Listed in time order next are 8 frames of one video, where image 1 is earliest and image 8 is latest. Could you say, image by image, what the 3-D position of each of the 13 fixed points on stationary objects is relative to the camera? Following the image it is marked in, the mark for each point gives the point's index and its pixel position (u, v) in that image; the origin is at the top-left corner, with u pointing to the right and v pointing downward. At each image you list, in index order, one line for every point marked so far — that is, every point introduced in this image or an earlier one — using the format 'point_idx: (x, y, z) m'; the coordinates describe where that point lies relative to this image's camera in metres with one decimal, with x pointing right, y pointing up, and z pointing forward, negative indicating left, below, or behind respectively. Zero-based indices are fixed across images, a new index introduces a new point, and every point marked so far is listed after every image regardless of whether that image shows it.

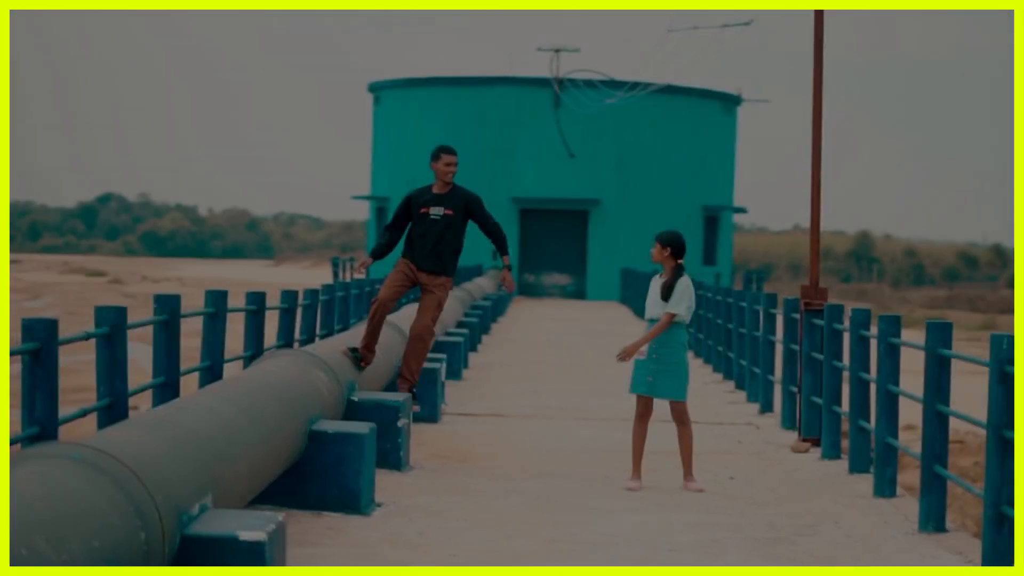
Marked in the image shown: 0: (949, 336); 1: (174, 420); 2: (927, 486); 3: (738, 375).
0: (+2.3, -0.3, +7.3) m
1: (-1.4, -0.5, +5.5) m
2: (+2.2, -1.0, +7.2) m
3: (+2.6, -1.0, +15.4) m
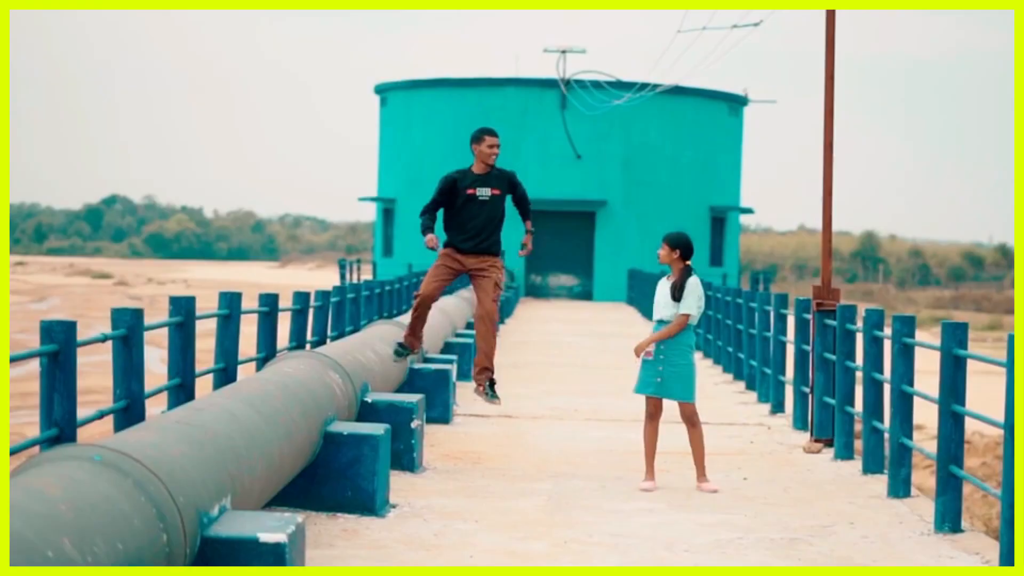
0: (+2.4, -0.3, +7.2) m
1: (-1.3, -0.5, +5.5) m
2: (+2.3, -1.1, +7.2) m
3: (+2.7, -1.0, +15.4) m
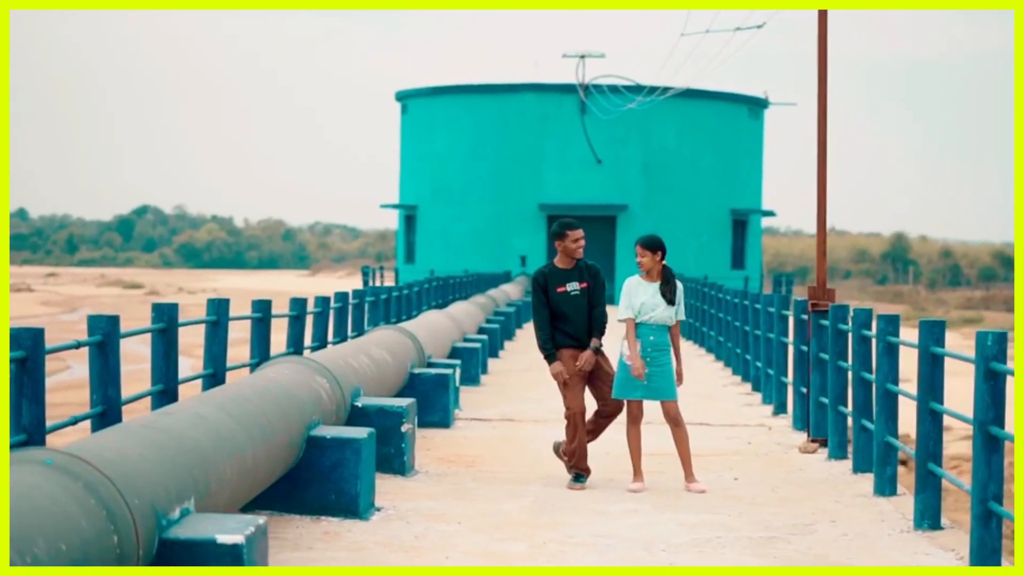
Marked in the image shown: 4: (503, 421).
0: (+2.3, -0.2, +7.2) m
1: (-1.5, -0.6, +5.6) m
2: (+2.2, -1.0, +7.2) m
3: (+2.8, -1.0, +15.4) m
4: (-0.1, -1.2, +12.4) m
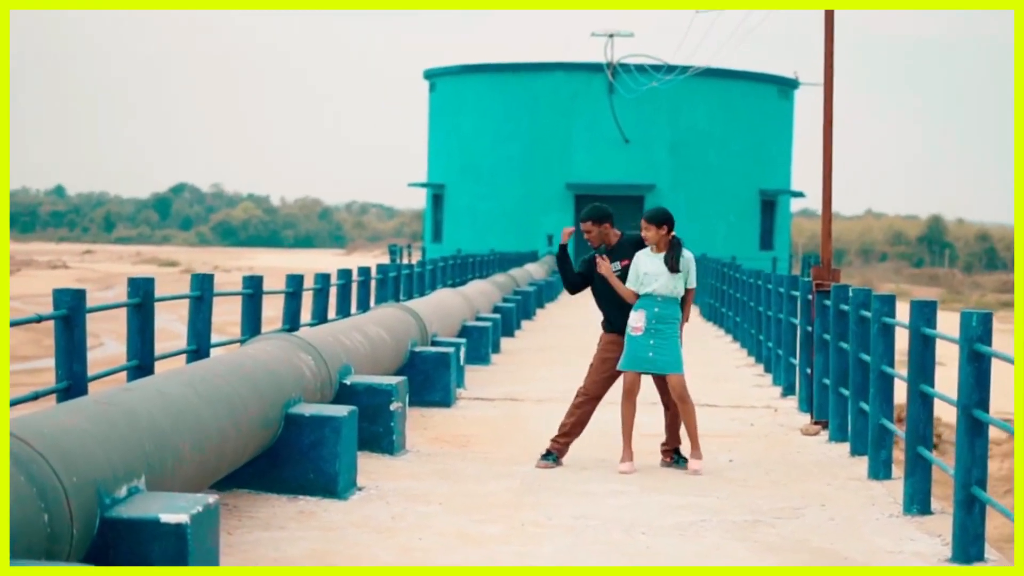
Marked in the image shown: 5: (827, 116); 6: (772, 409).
0: (+2.2, -0.1, +7.0) m
1: (-1.6, -0.5, +5.5) m
2: (+2.1, -0.9, +7.0) m
3: (+2.9, -0.8, +15.2) m
4: (-0.1, -1.0, +12.3) m
5: (+2.5, +1.4, +10.8) m
6: (+2.3, -1.1, +11.9) m
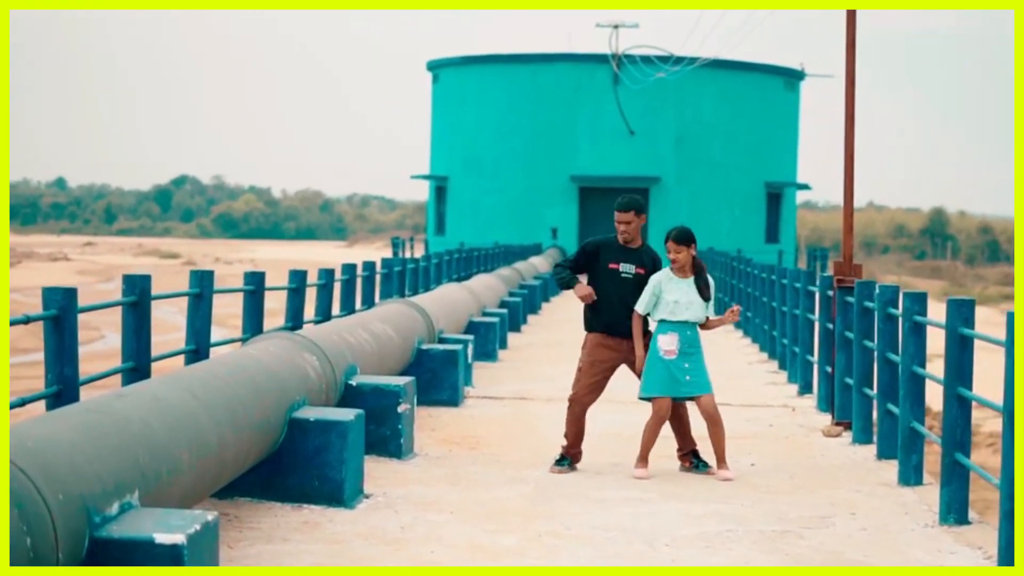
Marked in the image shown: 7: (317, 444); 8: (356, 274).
0: (+2.3, -0.1, +6.7) m
1: (-1.5, -0.5, +5.1) m
2: (+2.1, -0.9, +6.7) m
3: (+2.9, -0.7, +14.8) m
4: (0.0, -1.0, +12.0) m
5: (+2.6, +1.4, +10.4) m
6: (+2.4, -1.0, +11.6) m
7: (-1.0, -0.8, +7.1) m
8: (-1.5, +0.1, +13.1) m
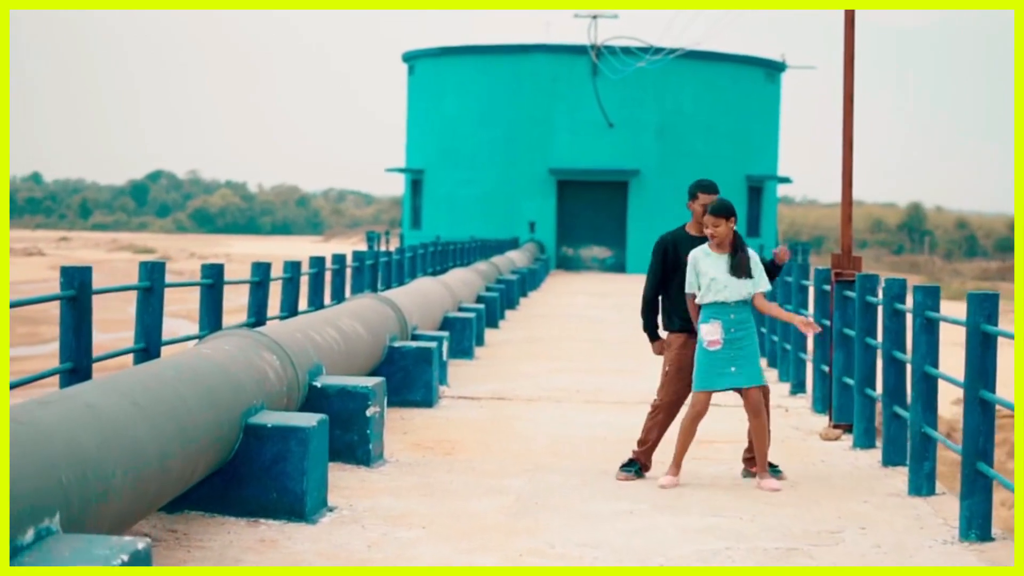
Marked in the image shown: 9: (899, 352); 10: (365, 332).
0: (+2.2, -0.1, +6.1) m
1: (-1.6, -0.4, +4.5) m
2: (+2.0, -0.9, +6.1) m
3: (+2.7, -0.7, +14.2) m
4: (-0.2, -0.9, +11.3) m
5: (+2.4, +1.4, +9.8) m
6: (+2.2, -1.0, +11.0) m
7: (-1.1, -0.8, +6.5) m
8: (-1.7, +0.2, +12.5) m
9: (+2.2, -0.4, +7.8) m
10: (-1.1, -0.3, +9.7) m
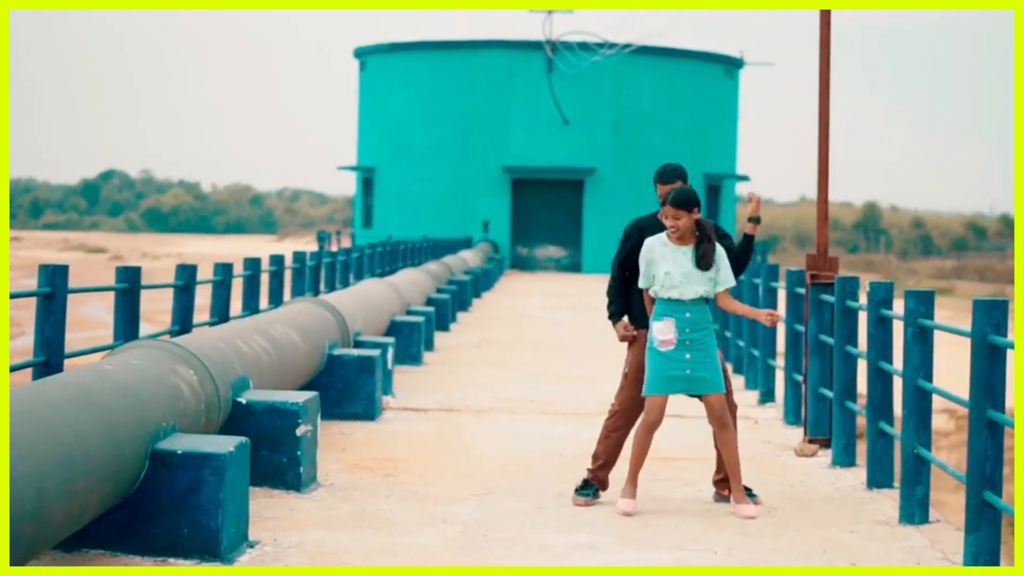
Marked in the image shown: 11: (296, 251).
0: (+1.9, -0.1, +5.4) m
1: (-1.8, -0.5, +3.6) m
2: (+1.8, -0.9, +5.4) m
3: (+2.2, -0.7, +13.5) m
4: (-0.5, -1.0, +10.5) m
5: (+2.1, +1.4, +9.1) m
6: (+1.8, -1.0, +10.3) m
7: (-1.4, -0.8, +5.6) m
8: (-2.1, +0.2, +11.6) m
9: (+2.0, -0.4, +7.1) m
10: (-1.4, -0.3, +8.9) m
11: (-2.2, +0.4, +14.2) m
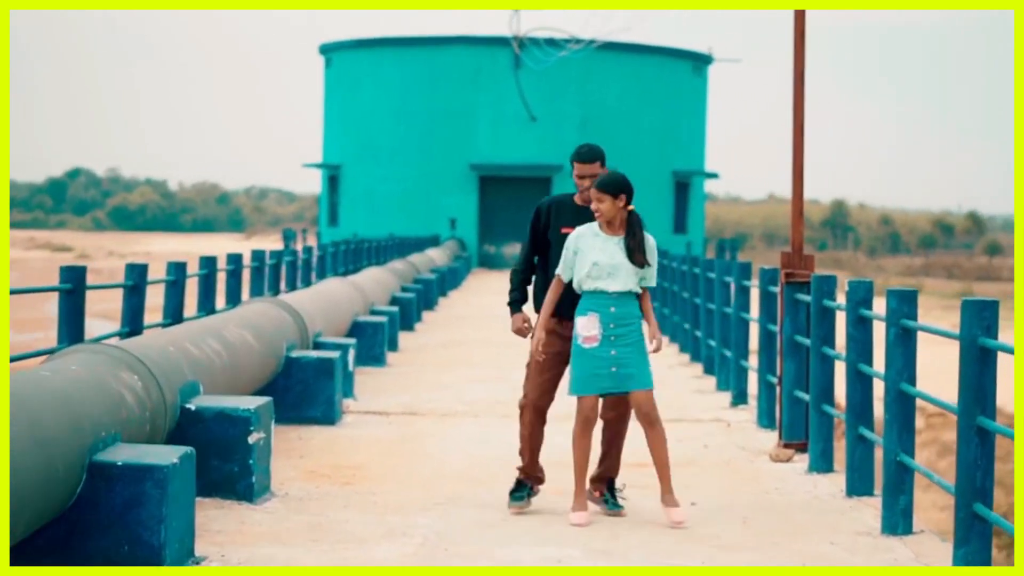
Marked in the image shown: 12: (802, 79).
0: (+1.8, -0.1, +5.1) m
1: (-1.9, -0.5, +3.3) m
2: (+1.7, -0.9, +5.1) m
3: (+1.9, -0.7, +13.2) m
4: (-0.8, -0.9, +10.2) m
5: (+1.9, +1.4, +8.8) m
6: (+1.6, -1.0, +10.0) m
7: (-1.5, -0.8, +5.3) m
8: (-2.4, +0.2, +11.2) m
9: (+1.8, -0.4, +6.8) m
10: (-1.6, -0.3, +8.5) m
11: (-2.6, +0.4, +13.8) m
12: (+1.9, +1.4, +8.8) m
